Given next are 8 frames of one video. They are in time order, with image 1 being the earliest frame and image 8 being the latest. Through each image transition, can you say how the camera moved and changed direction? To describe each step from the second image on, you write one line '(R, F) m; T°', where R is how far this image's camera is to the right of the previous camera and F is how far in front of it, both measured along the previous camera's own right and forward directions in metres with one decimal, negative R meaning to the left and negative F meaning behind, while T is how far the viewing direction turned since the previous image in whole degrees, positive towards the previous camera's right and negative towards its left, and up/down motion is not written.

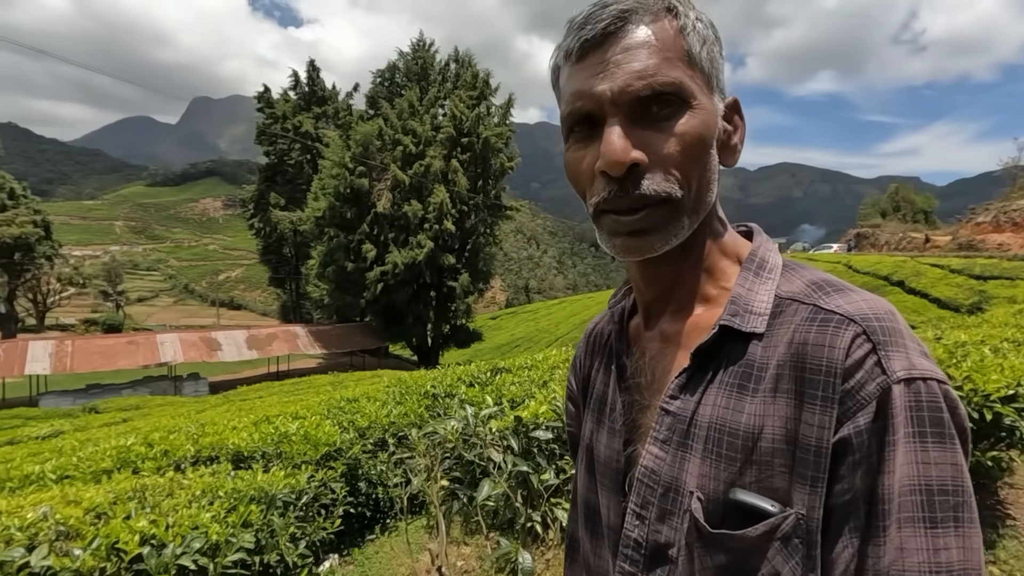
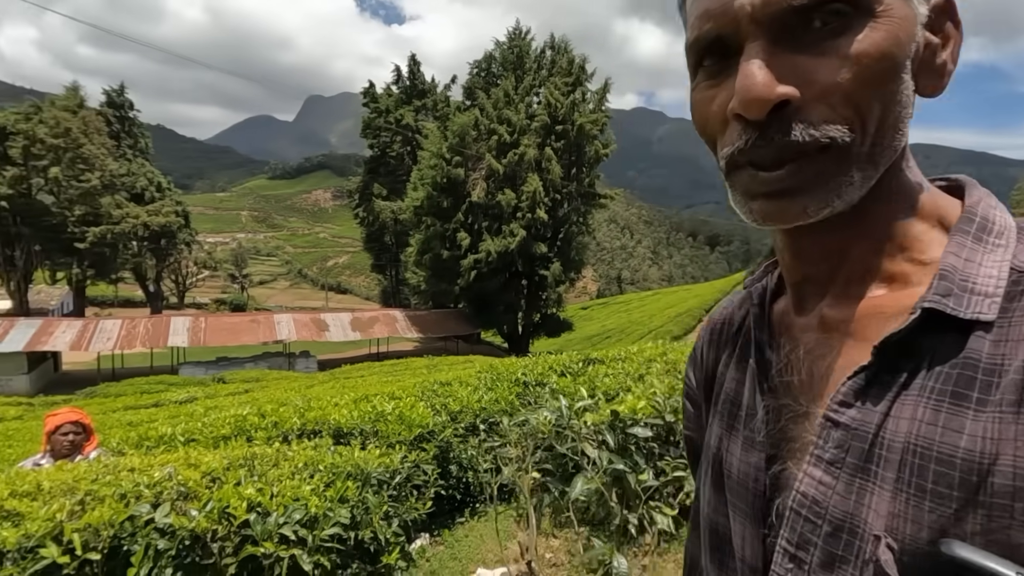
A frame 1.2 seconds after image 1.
(0.0, +0.1) m; -9°
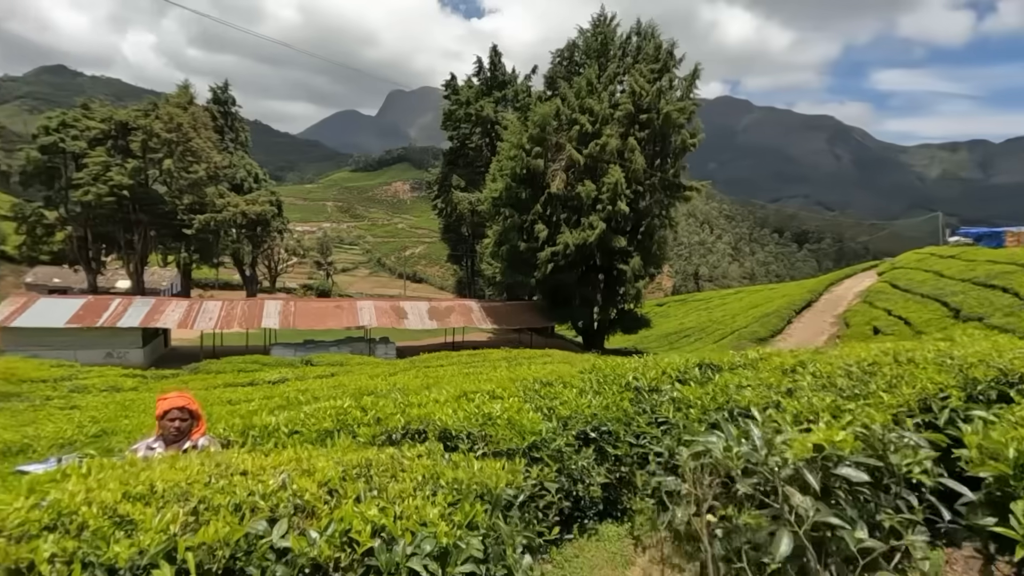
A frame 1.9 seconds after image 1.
(-0.3, +0.4) m; -7°
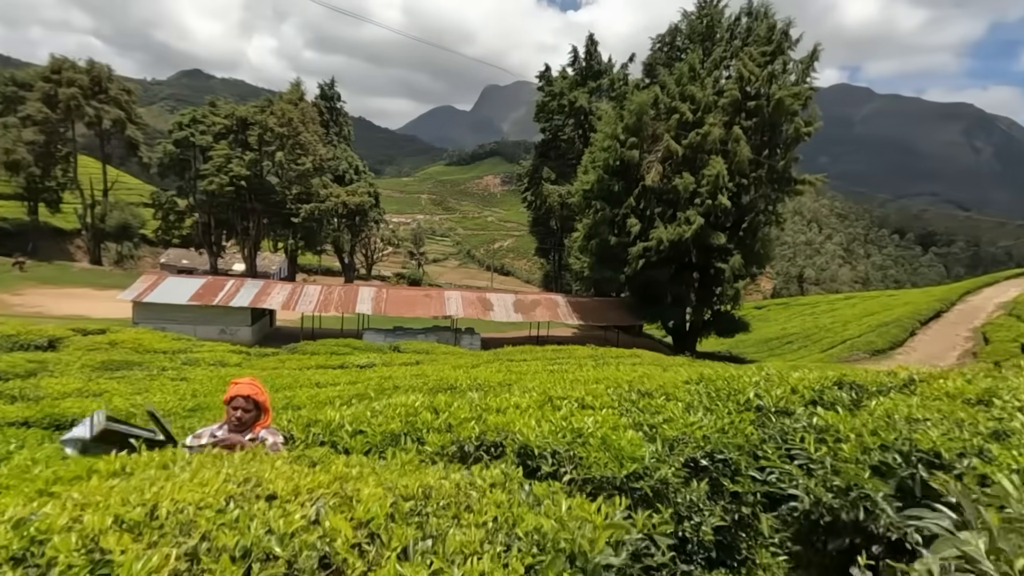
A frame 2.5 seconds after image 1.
(-0.1, +0.7) m; -8°
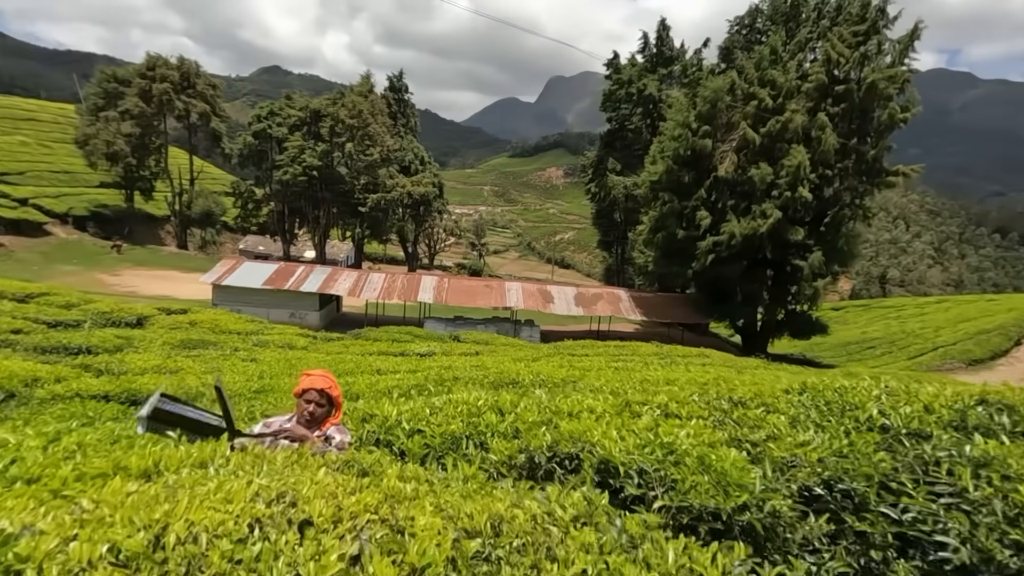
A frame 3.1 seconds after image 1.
(-0.1, +0.5) m; -6°
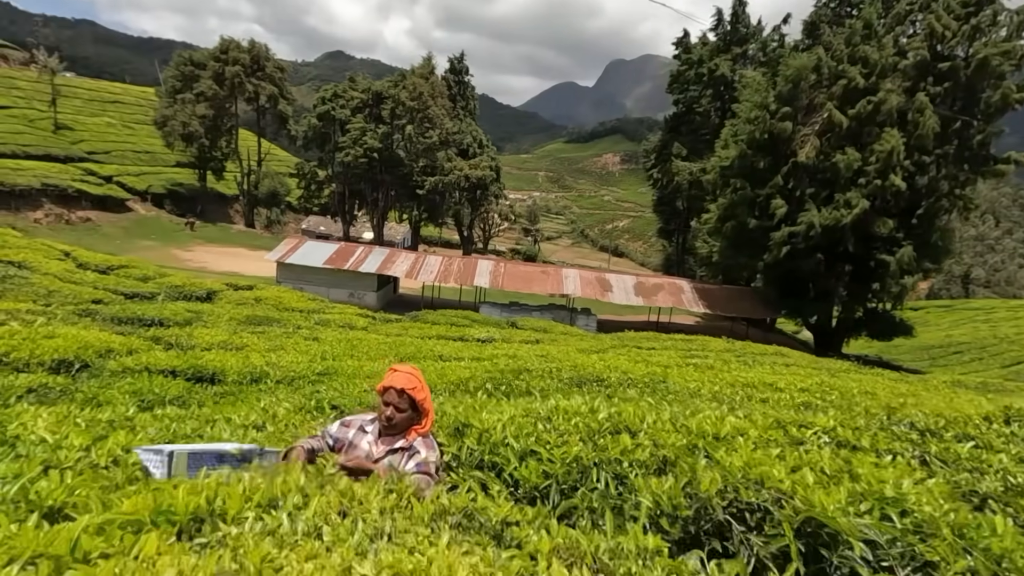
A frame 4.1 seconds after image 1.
(-0.4, +0.8) m; -5°
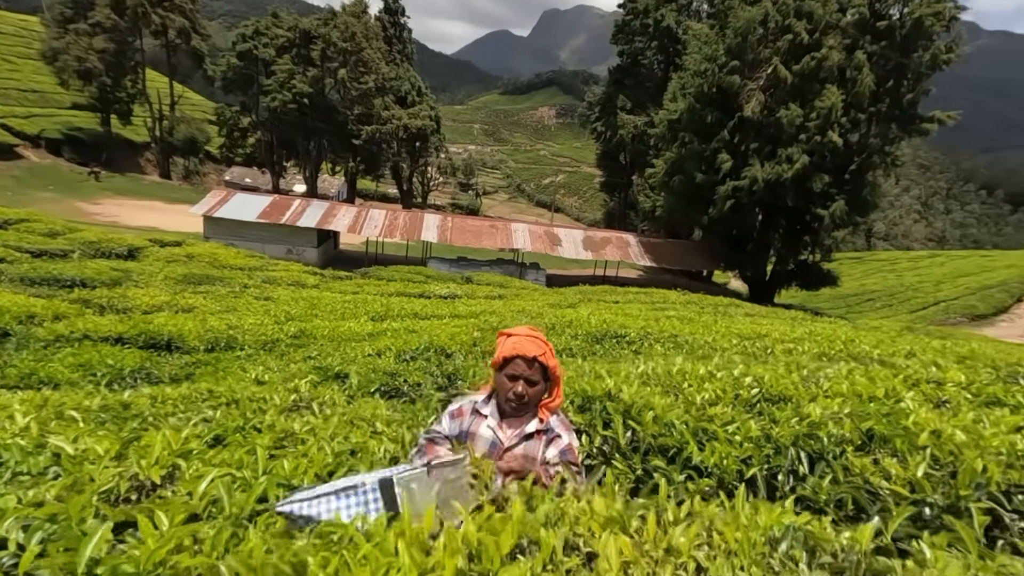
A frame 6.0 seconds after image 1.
(-0.9, +0.7) m; +6°
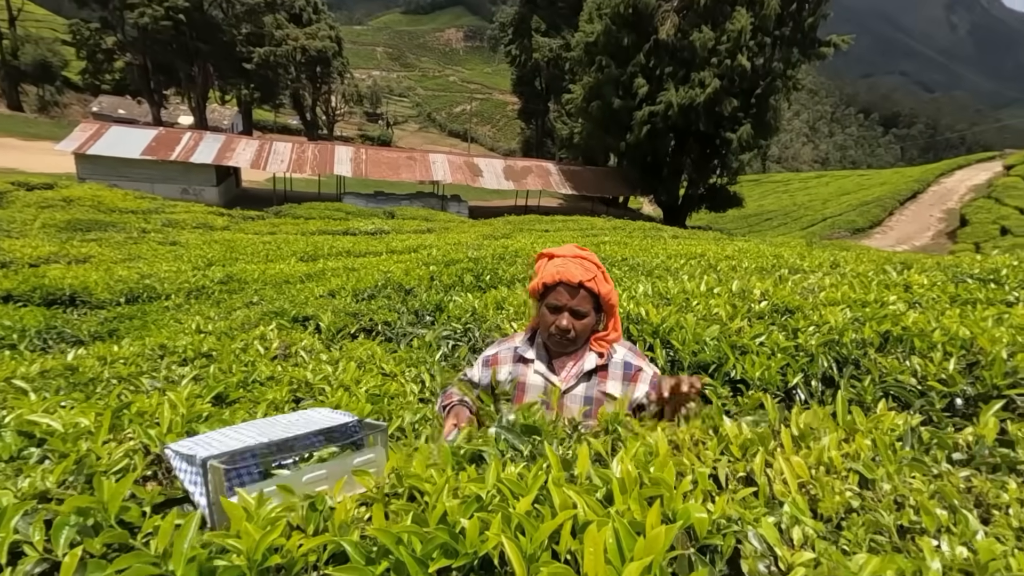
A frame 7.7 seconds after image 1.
(-0.5, +0.3) m; +8°
